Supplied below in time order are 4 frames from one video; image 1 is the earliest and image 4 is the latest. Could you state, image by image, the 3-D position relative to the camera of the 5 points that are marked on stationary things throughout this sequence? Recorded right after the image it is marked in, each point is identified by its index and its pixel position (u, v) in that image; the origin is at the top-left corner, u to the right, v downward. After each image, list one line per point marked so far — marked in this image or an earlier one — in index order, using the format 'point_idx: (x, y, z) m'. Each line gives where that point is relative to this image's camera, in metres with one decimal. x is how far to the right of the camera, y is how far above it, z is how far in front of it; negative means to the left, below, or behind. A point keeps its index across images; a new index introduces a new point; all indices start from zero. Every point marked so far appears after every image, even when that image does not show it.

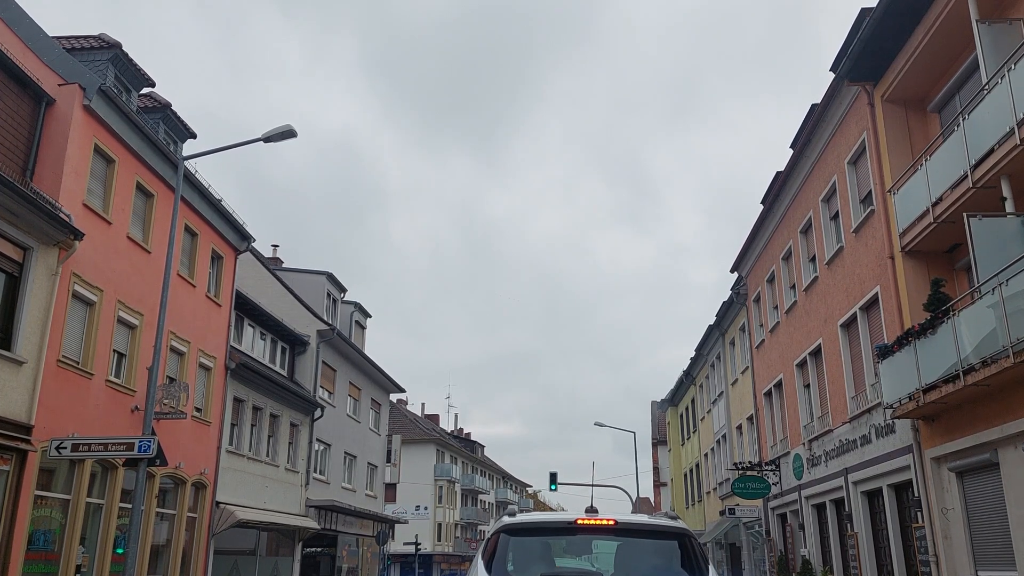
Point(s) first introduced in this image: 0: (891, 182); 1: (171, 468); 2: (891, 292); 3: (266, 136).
0: (+6.3, +1.7, +14.0) m
1: (-7.4, -3.9, +18.3) m
2: (+6.2, -0.1, +13.8) m
3: (-4.4, +2.7, +15.0) m
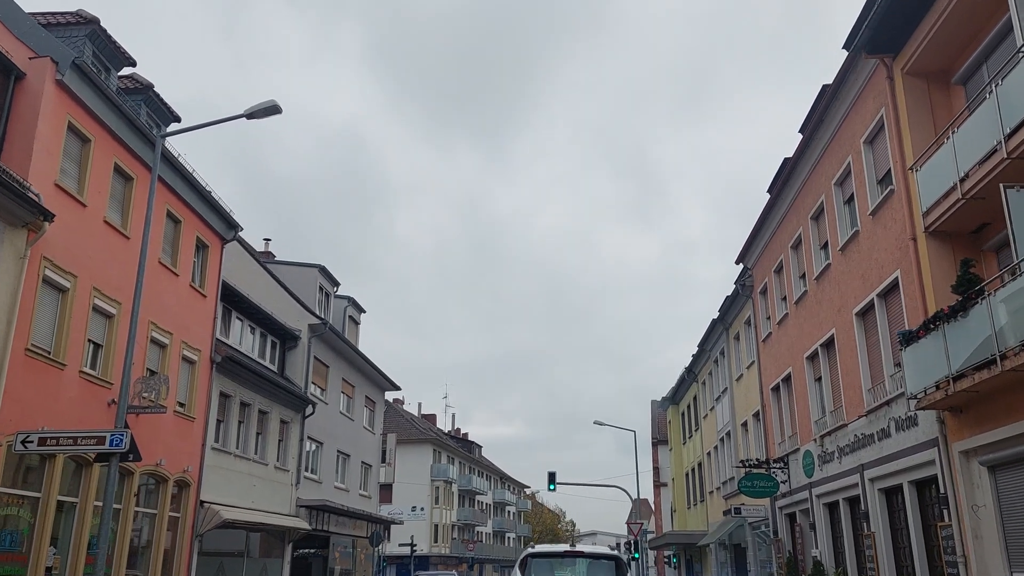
0: (+6.2, +2.0, +13.1) m
1: (-7.4, -3.7, +17.4) m
2: (+6.2, +0.2, +13.0) m
3: (-4.5, +3.0, +14.2) m
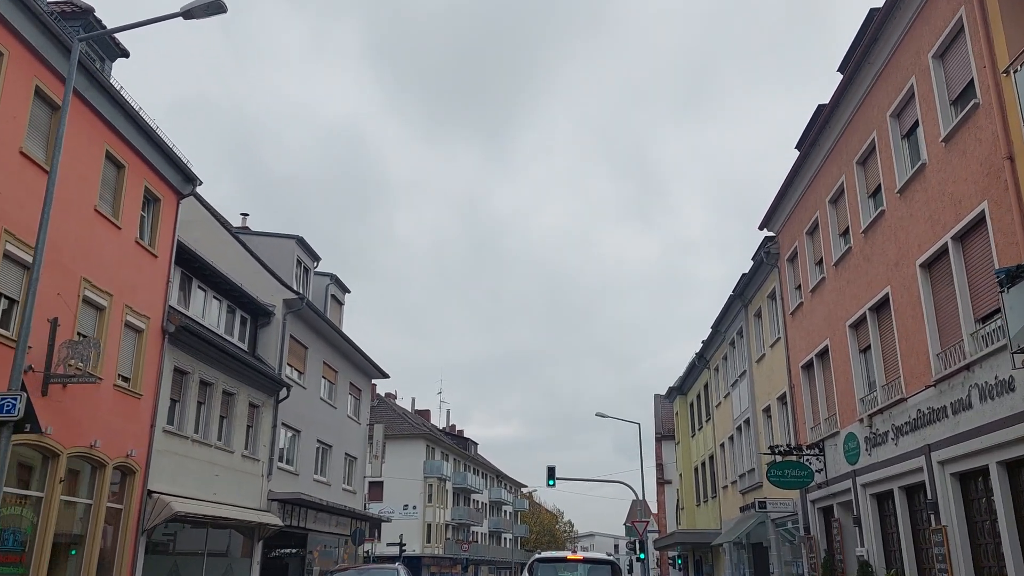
0: (+6.2, +2.8, +10.6) m
1: (-7.5, -2.8, +14.8) m
2: (+6.1, +1.0, +10.4) m
3: (-4.5, +3.8, +11.6) m
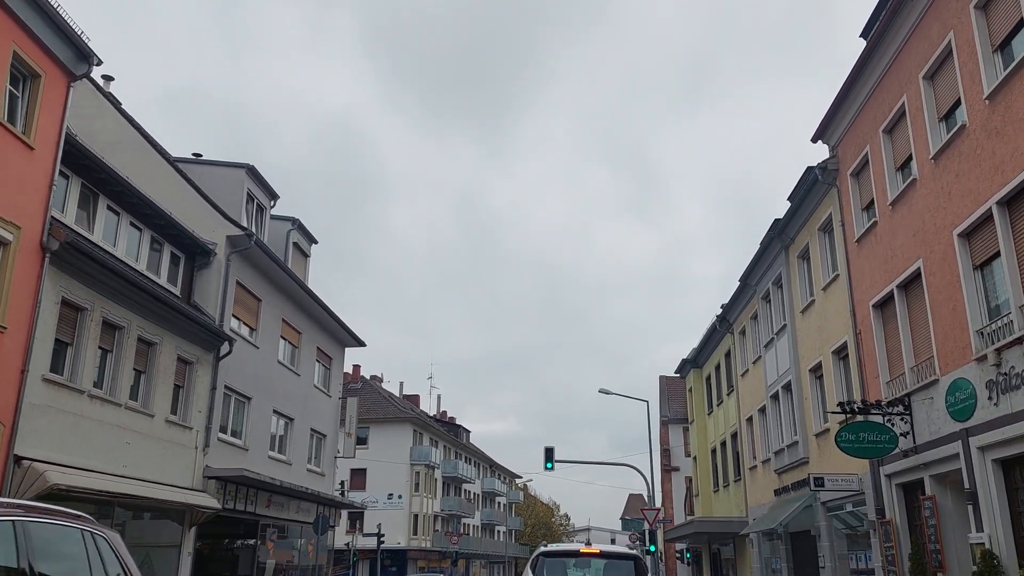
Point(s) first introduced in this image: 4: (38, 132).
0: (+6.1, +4.3, +6.4) m
1: (-7.7, -1.3, +10.5) m
2: (+6.0, +2.5, +6.2) m
3: (-4.6, +5.3, +7.3) m
4: (-7.6, +2.5, +13.6) m
